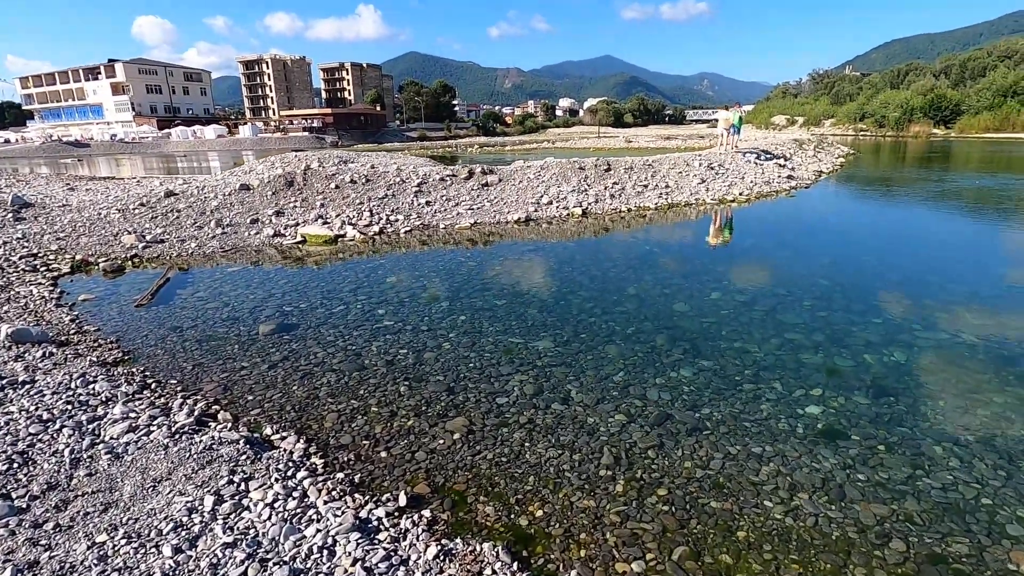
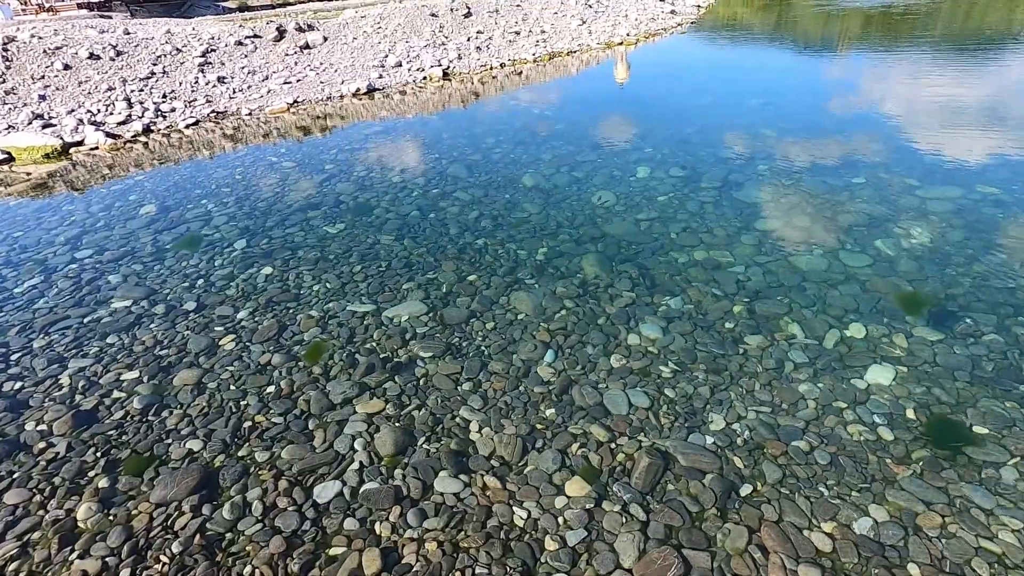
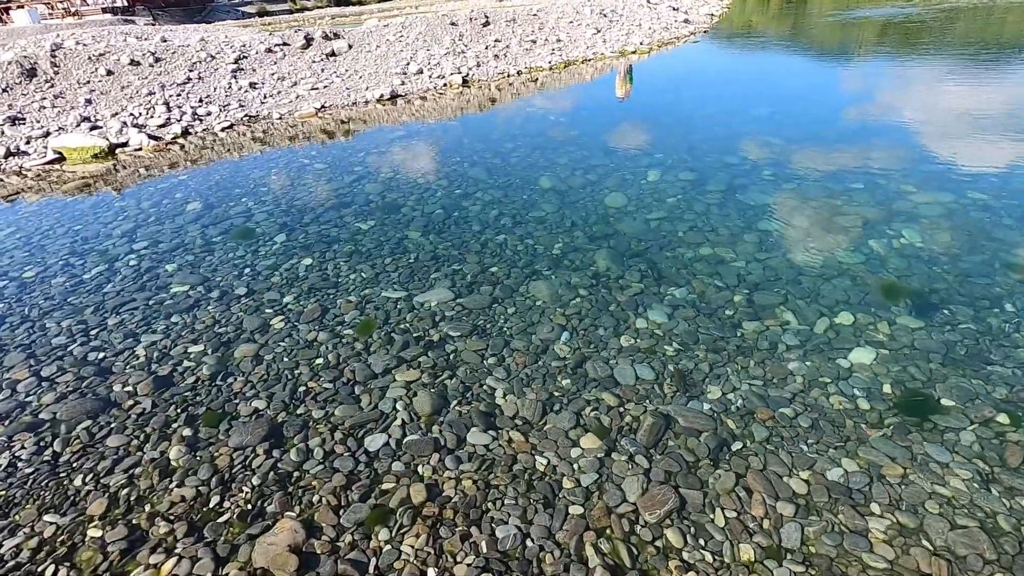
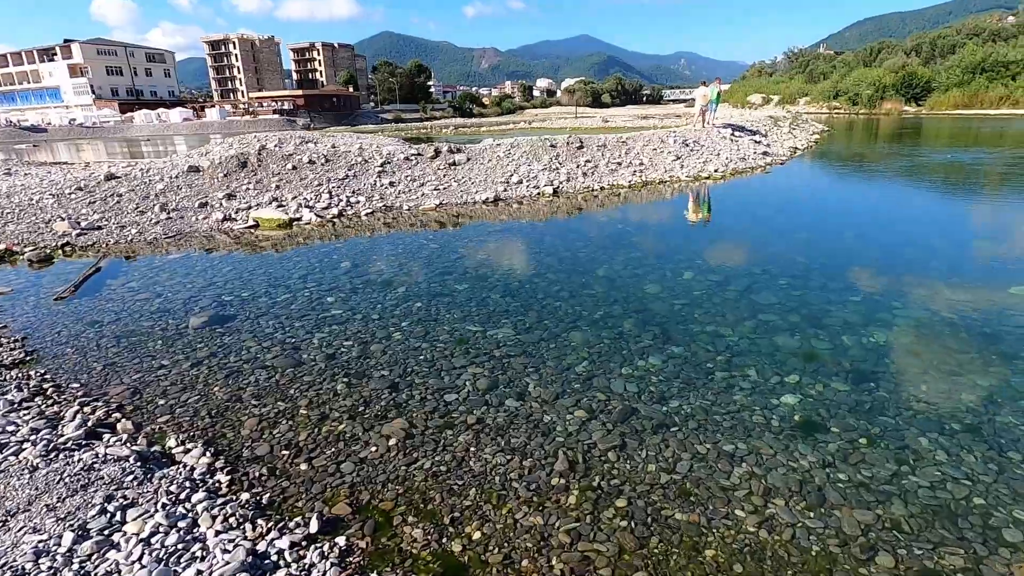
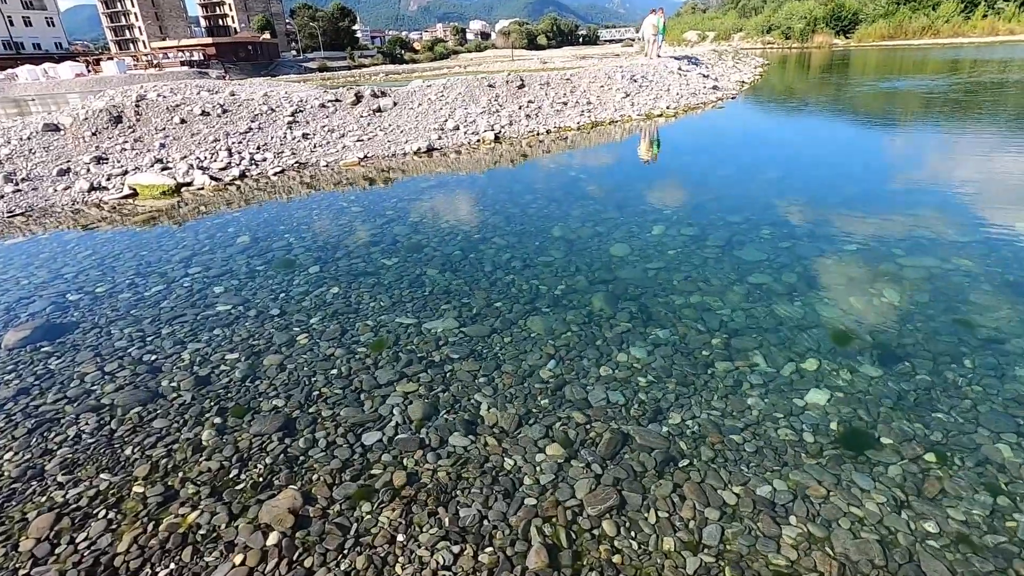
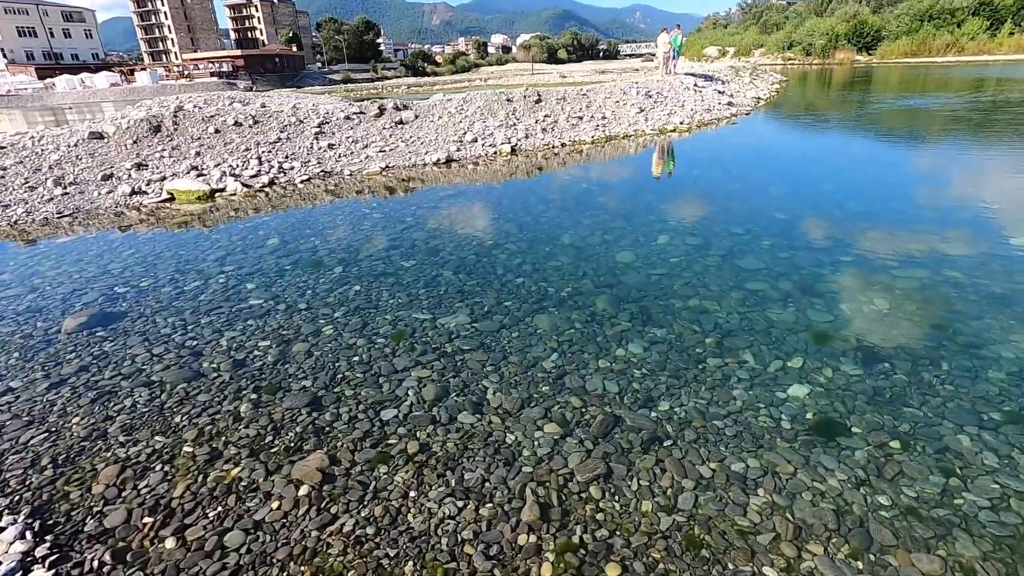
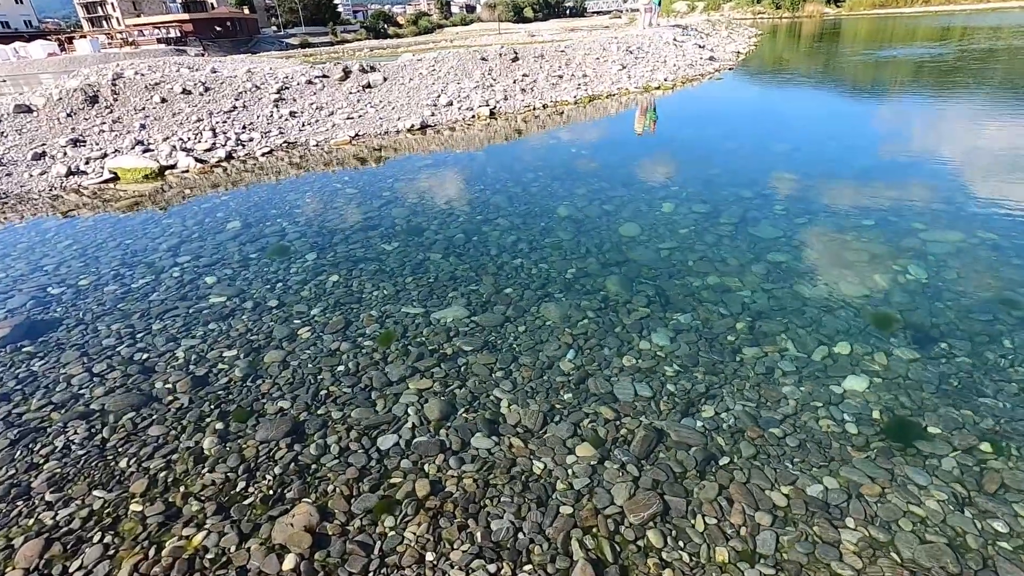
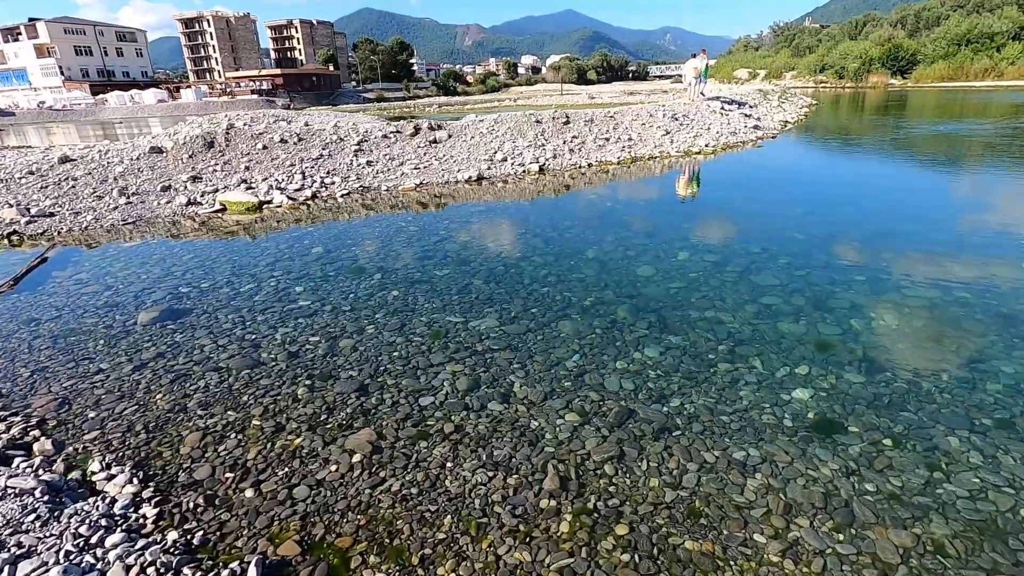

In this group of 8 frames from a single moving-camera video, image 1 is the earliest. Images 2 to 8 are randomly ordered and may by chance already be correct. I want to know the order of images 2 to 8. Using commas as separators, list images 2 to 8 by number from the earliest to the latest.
4, 8, 6, 5, 7, 3, 2
